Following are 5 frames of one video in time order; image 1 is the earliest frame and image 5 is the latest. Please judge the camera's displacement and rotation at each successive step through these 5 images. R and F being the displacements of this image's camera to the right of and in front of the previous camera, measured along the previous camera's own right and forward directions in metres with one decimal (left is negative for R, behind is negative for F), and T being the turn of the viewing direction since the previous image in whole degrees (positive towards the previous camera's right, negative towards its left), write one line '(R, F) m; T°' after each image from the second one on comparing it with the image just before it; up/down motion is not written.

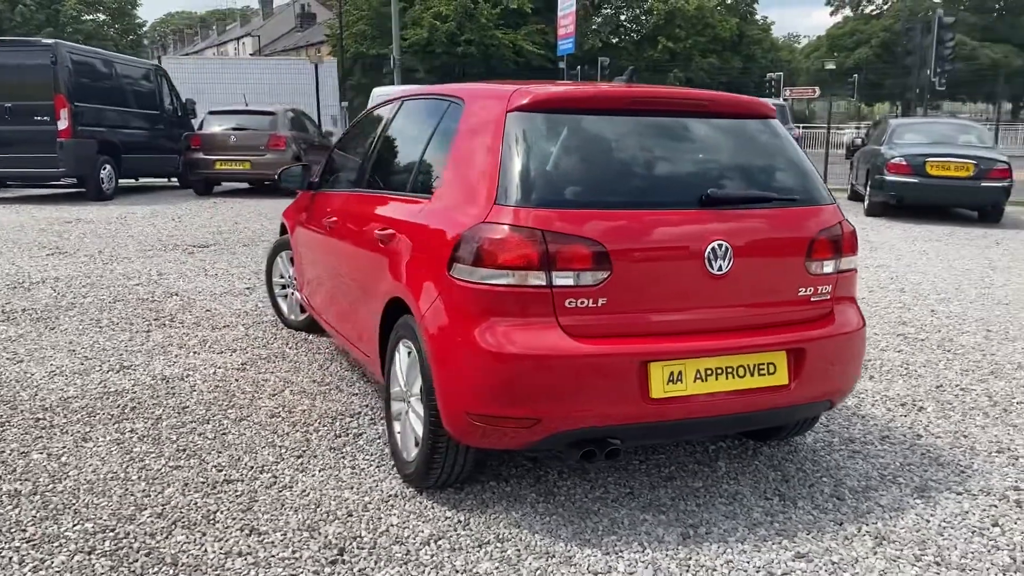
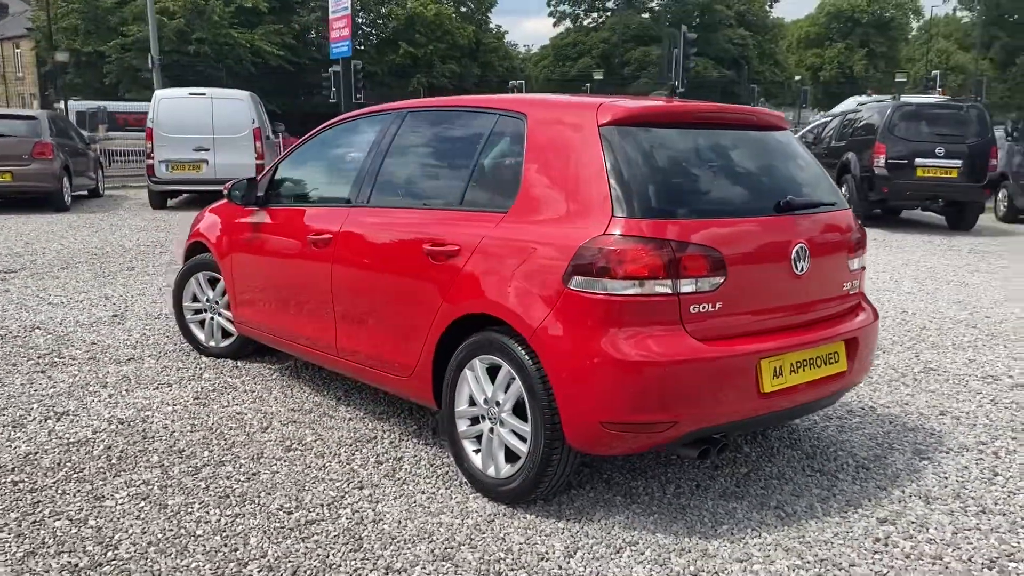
(-1.3, +0.2) m; +17°
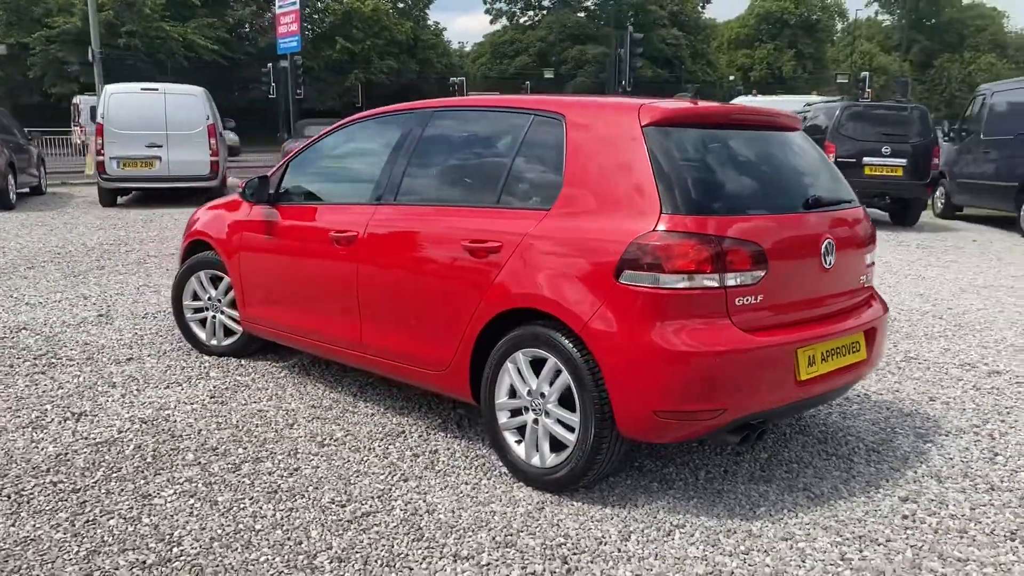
(-0.4, -0.1) m; +4°
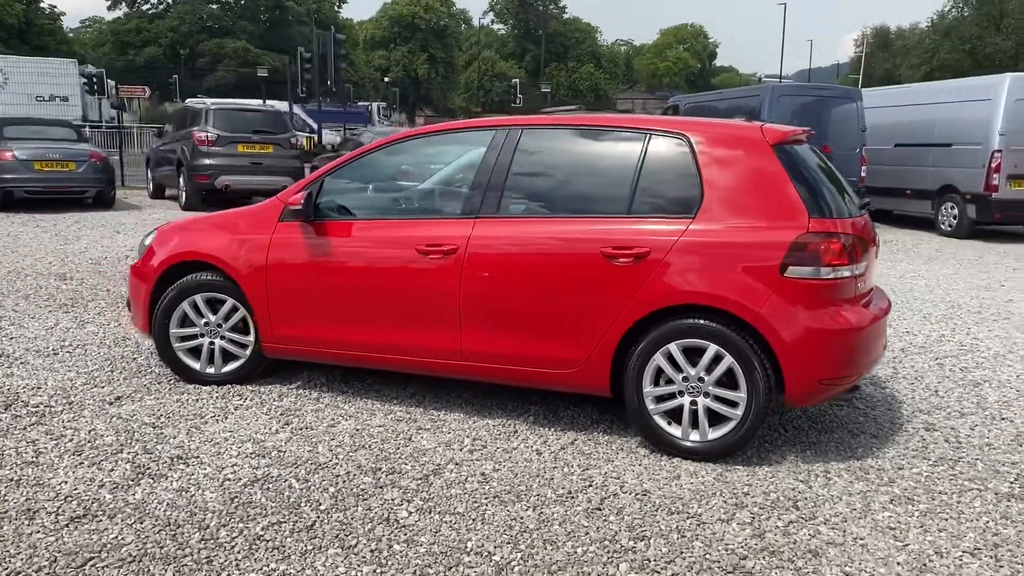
(-2.2, +0.1) m; +23°
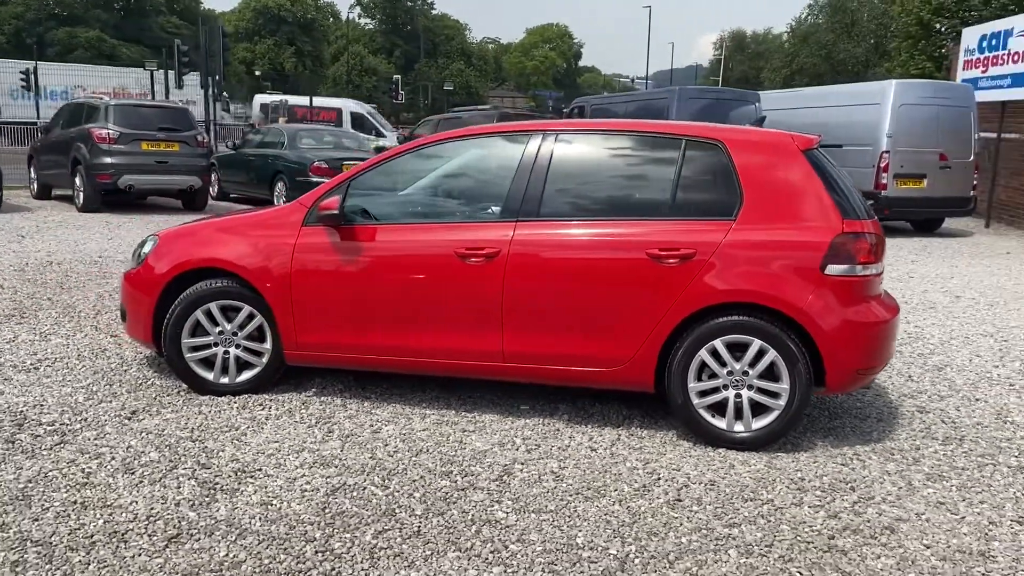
(-0.9, 0.0) m; +8°
